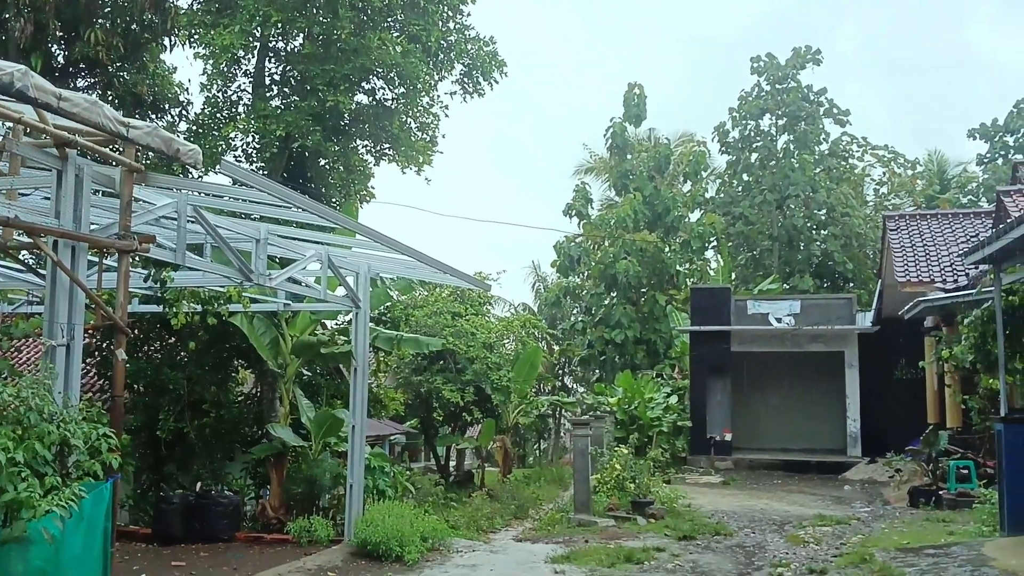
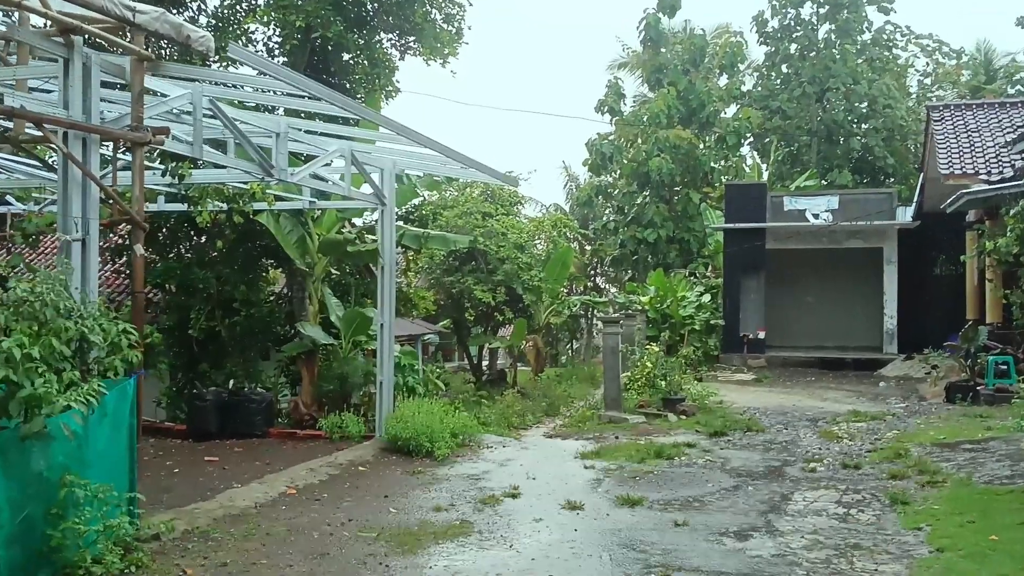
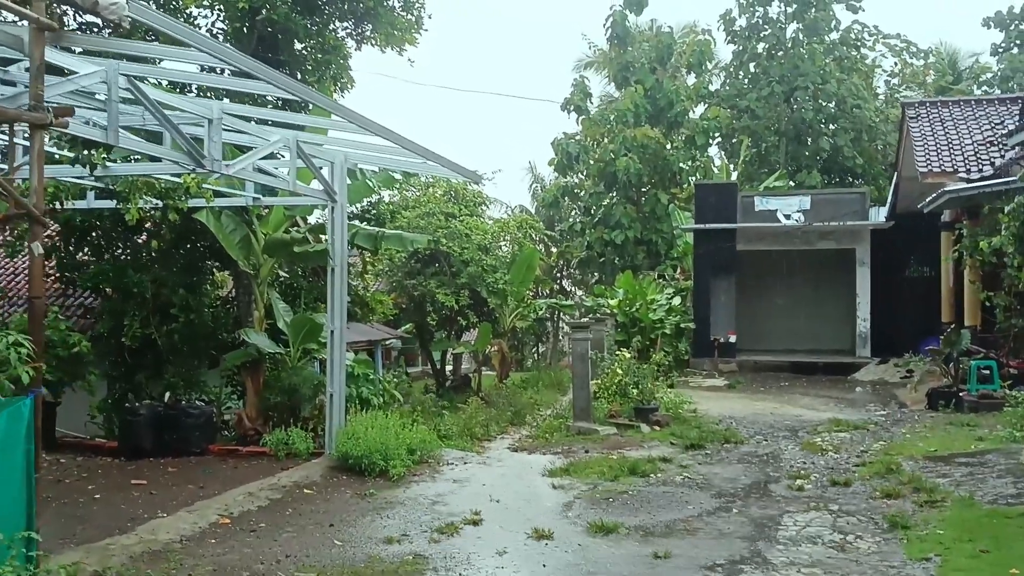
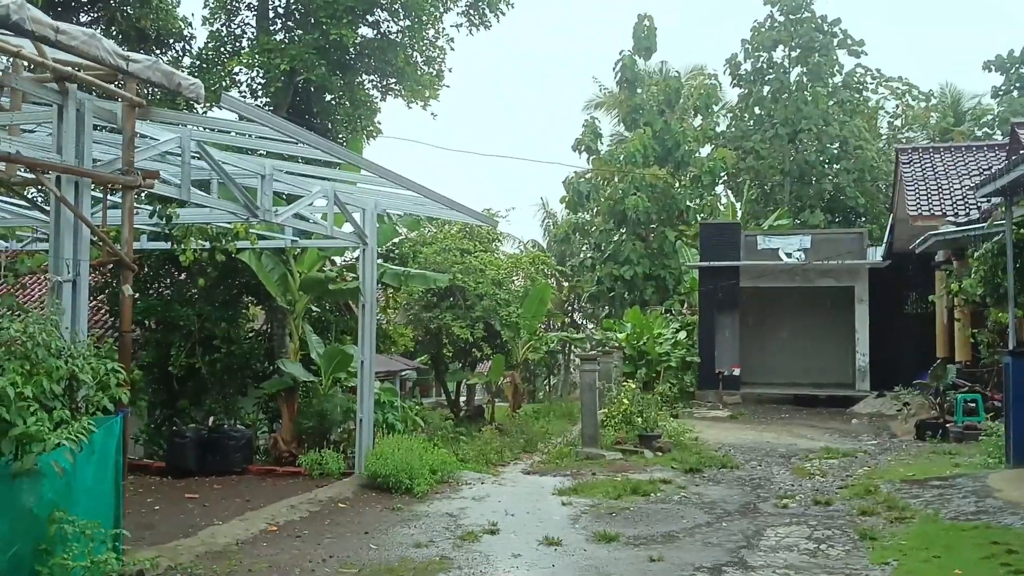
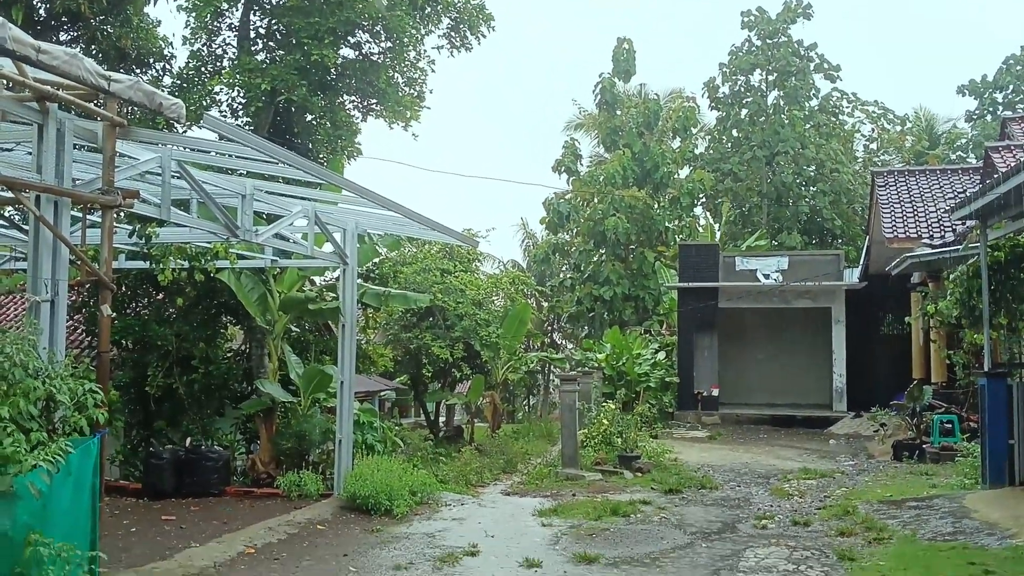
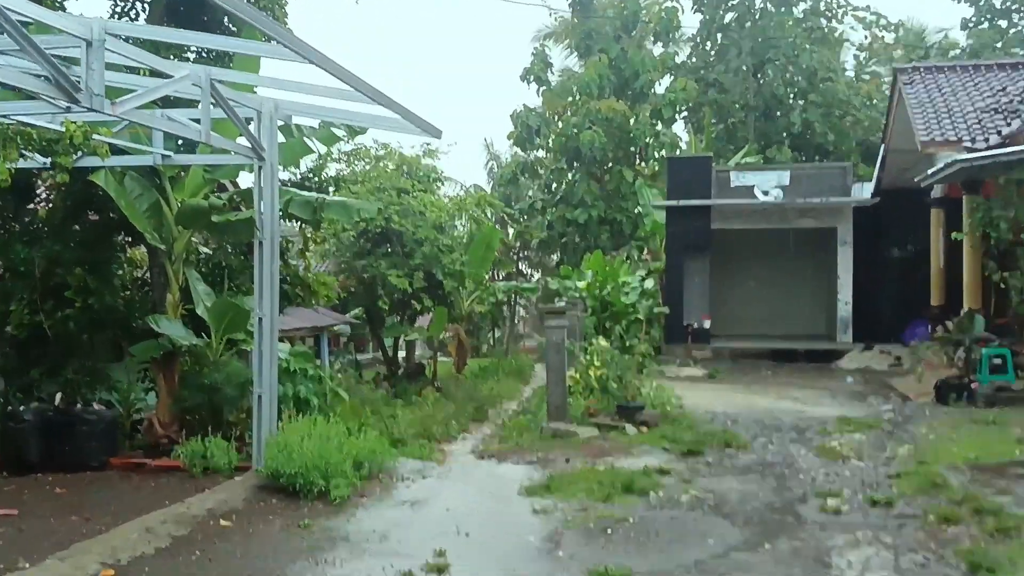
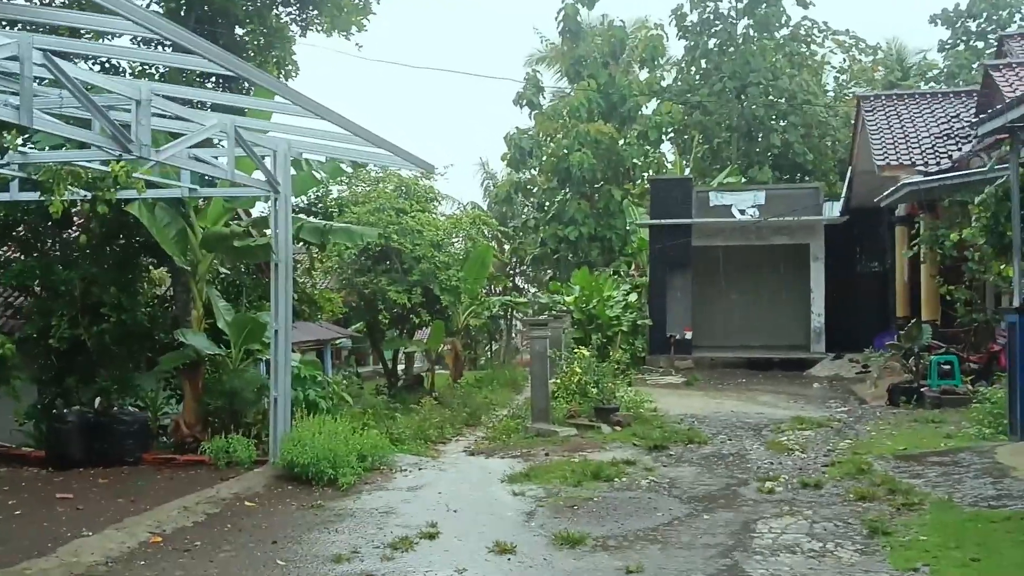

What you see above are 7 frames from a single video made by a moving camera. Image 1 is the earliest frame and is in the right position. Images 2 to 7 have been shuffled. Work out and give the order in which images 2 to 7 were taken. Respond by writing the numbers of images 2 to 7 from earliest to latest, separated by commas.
5, 4, 2, 3, 7, 6
